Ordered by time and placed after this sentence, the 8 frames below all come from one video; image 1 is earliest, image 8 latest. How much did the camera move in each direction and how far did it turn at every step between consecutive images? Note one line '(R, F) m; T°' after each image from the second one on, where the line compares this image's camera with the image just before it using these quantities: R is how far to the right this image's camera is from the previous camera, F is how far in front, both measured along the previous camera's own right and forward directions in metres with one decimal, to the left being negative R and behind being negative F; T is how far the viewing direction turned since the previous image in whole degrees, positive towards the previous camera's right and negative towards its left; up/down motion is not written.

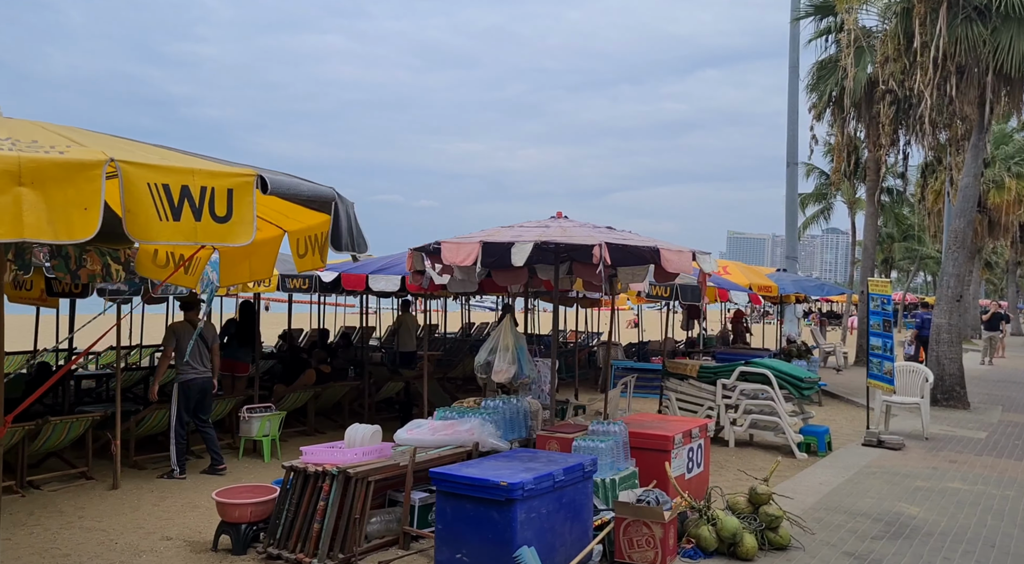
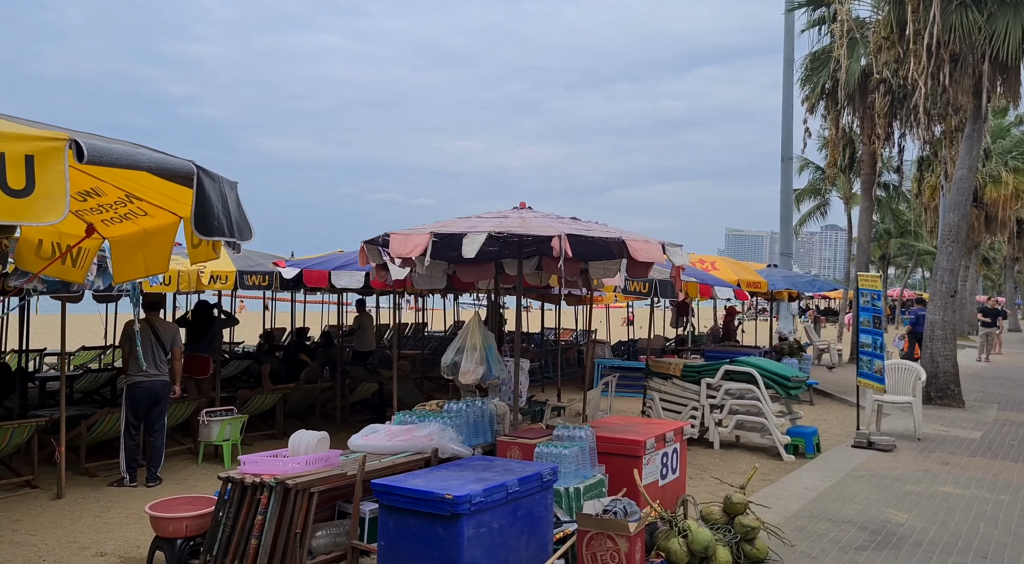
(+0.3, +0.4) m; 0°
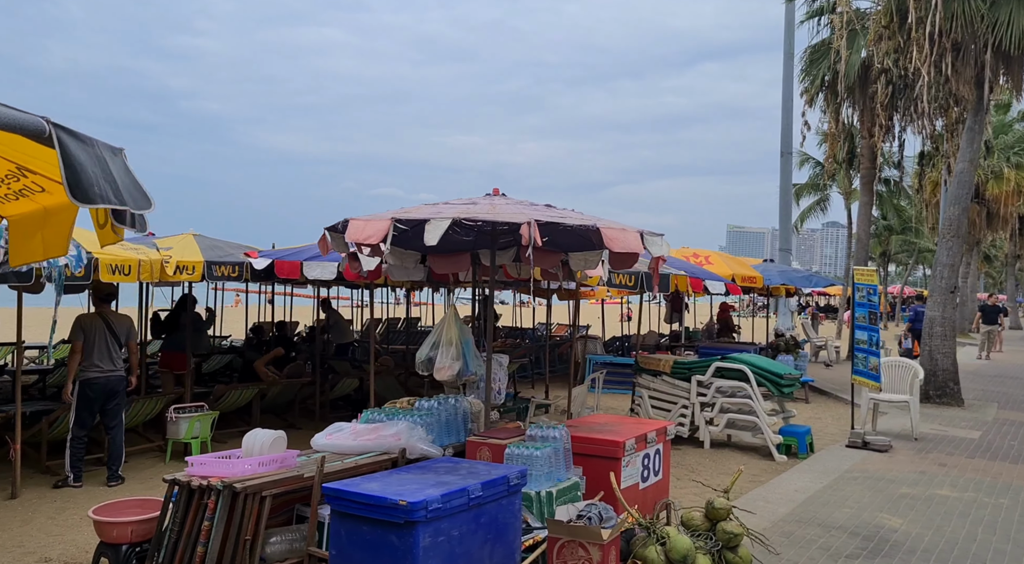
(+0.2, +0.4) m; 0°
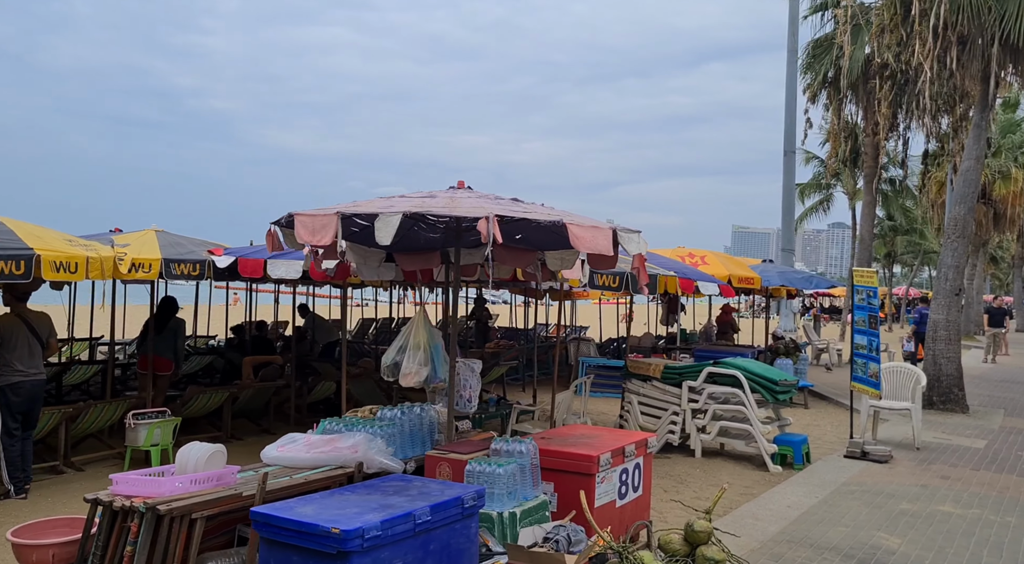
(+0.3, +0.5) m; 0°
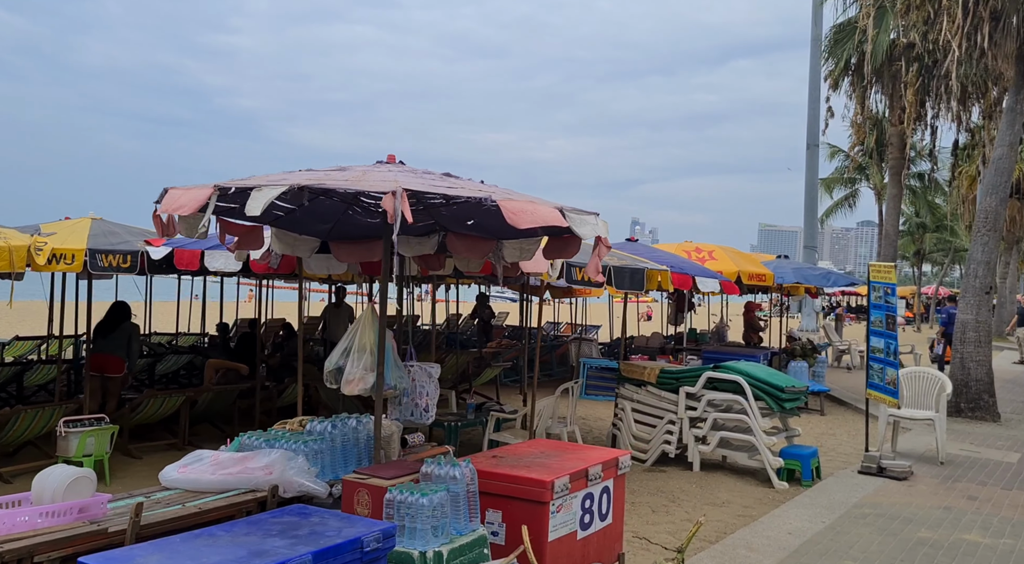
(+0.5, +0.9) m; -2°
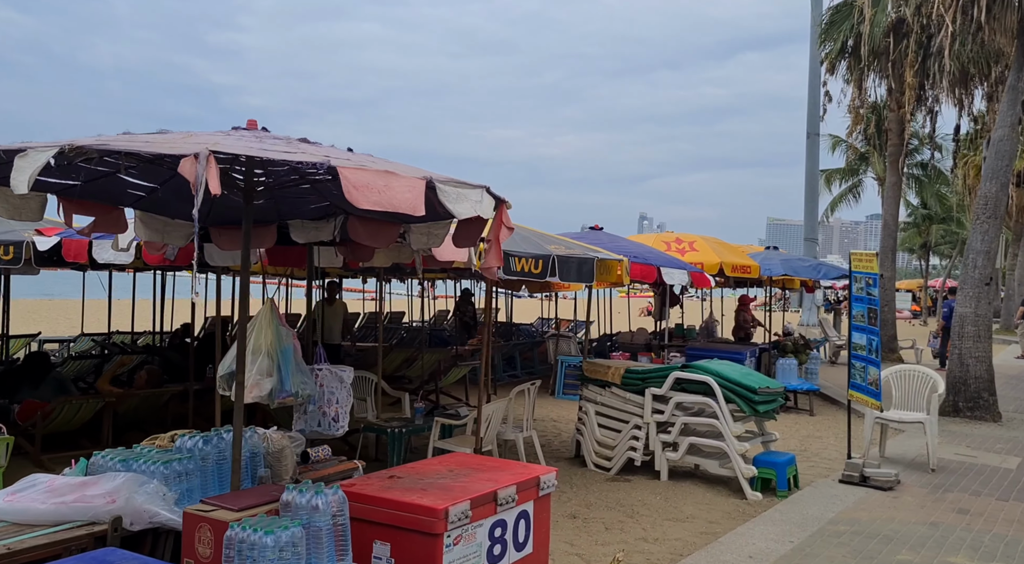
(+0.6, +0.8) m; 0°
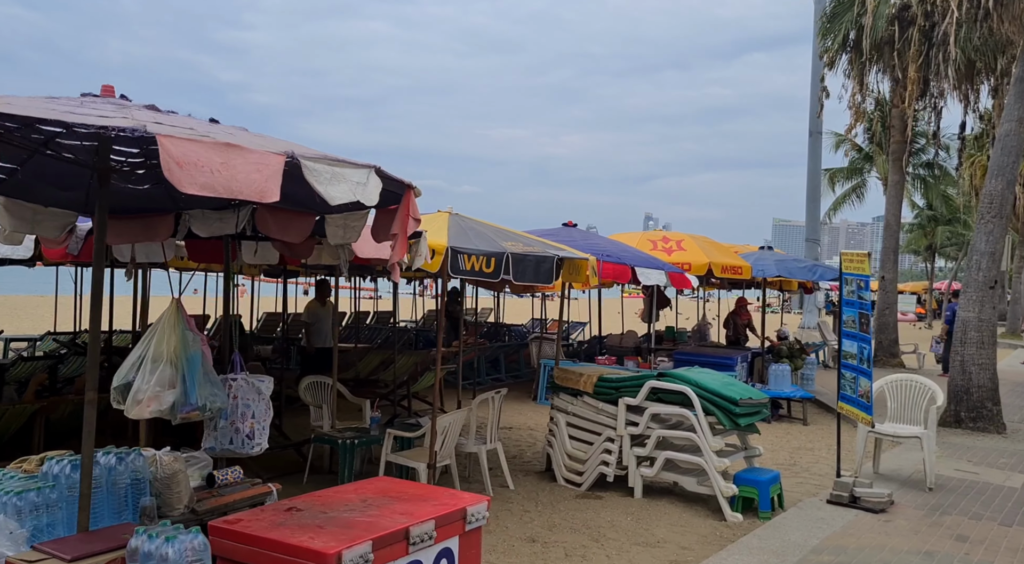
(+0.4, +0.7) m; 0°
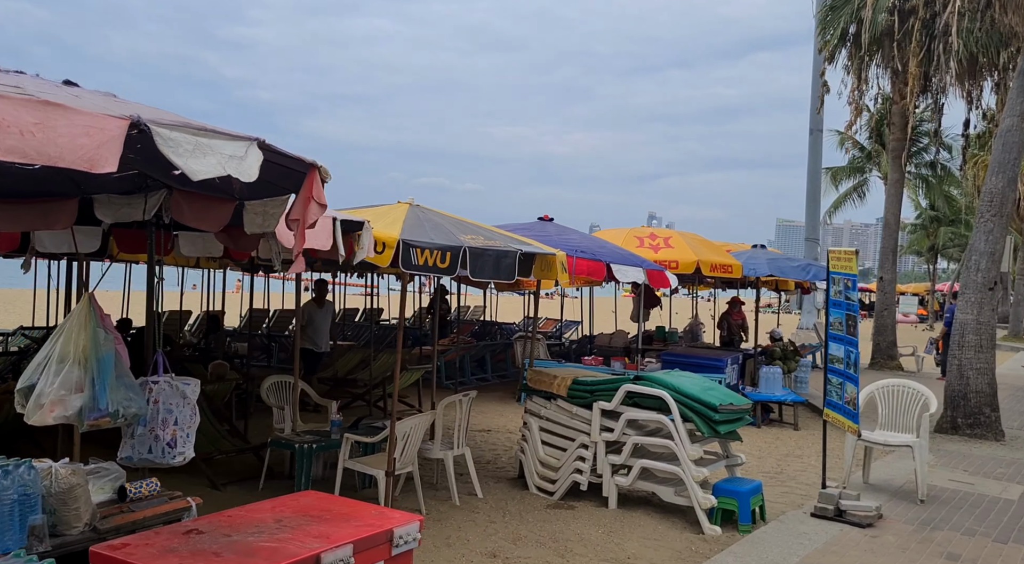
(+0.3, +0.4) m; 0°
